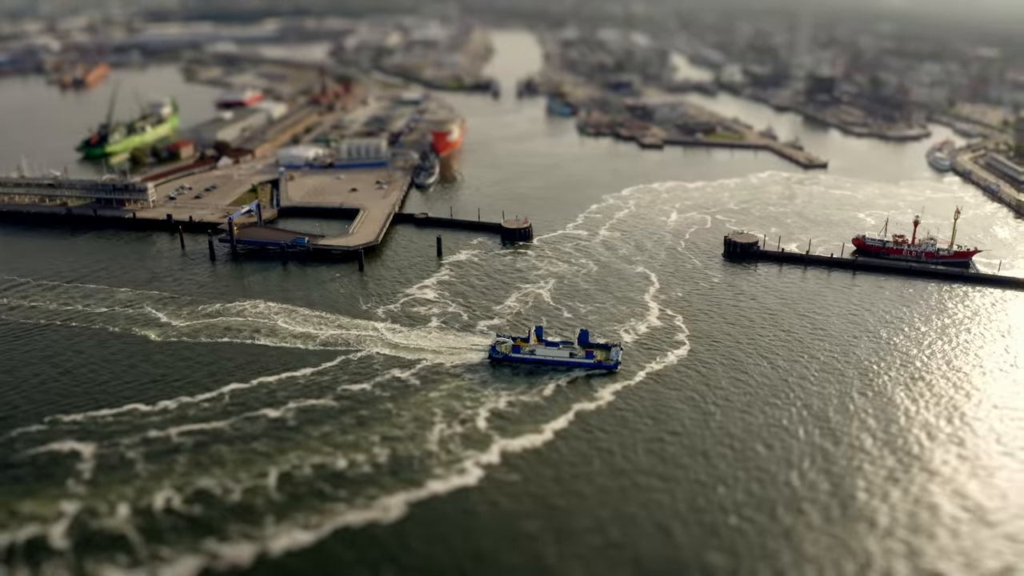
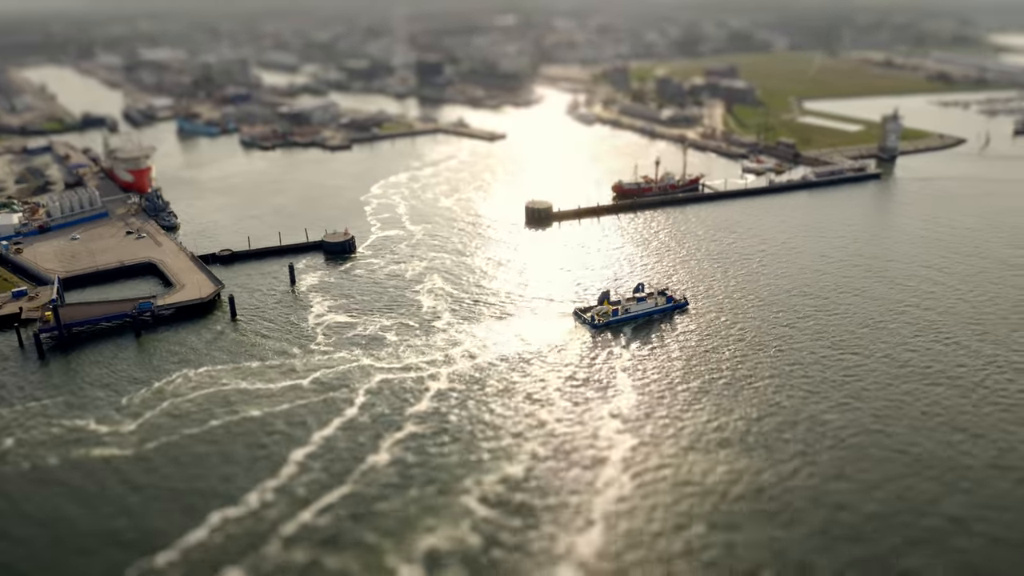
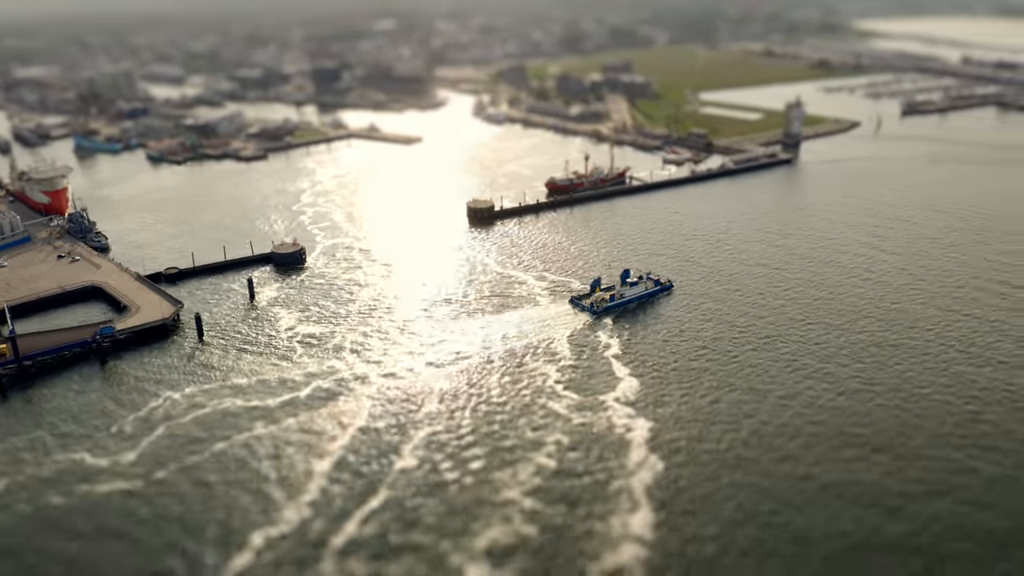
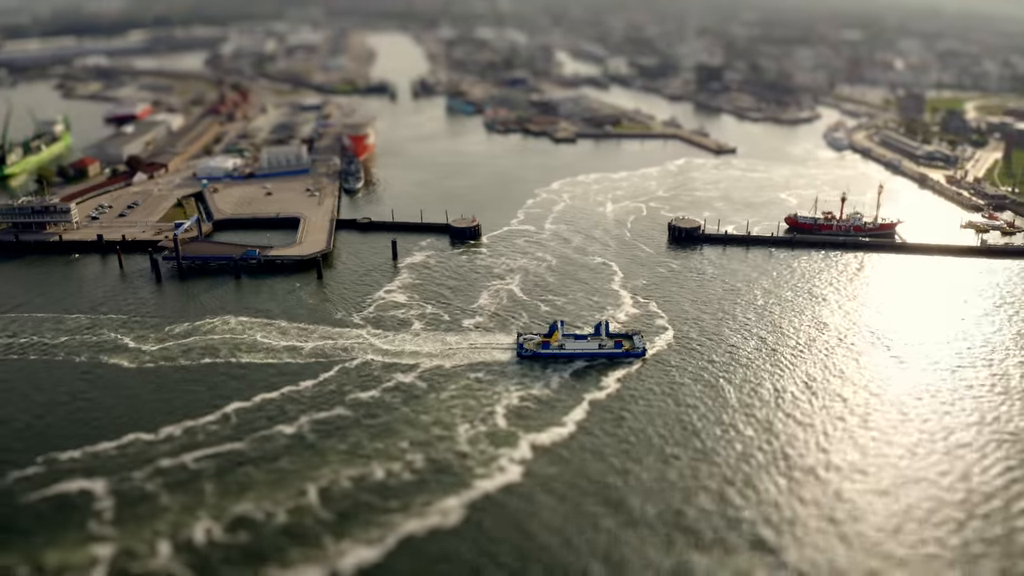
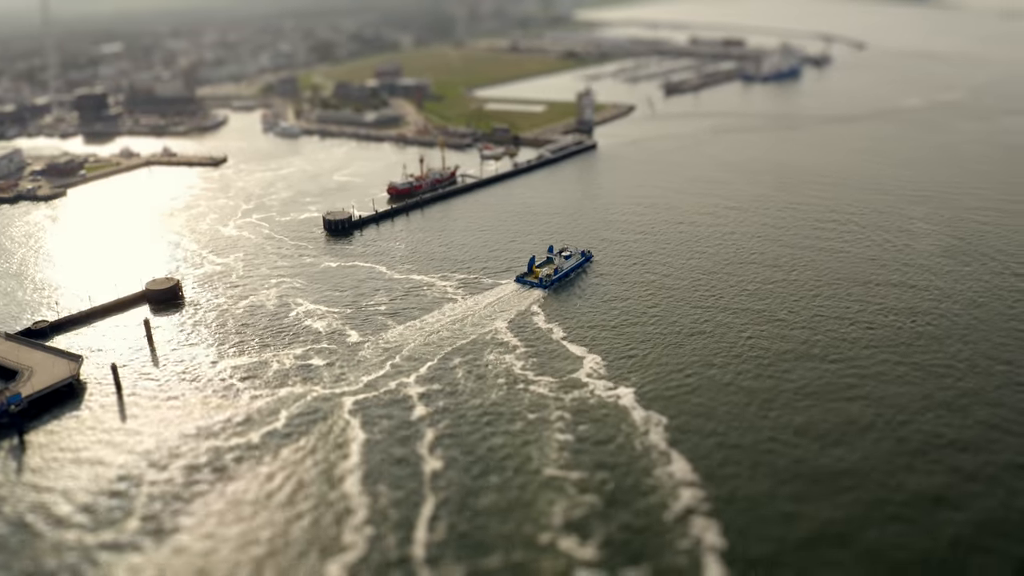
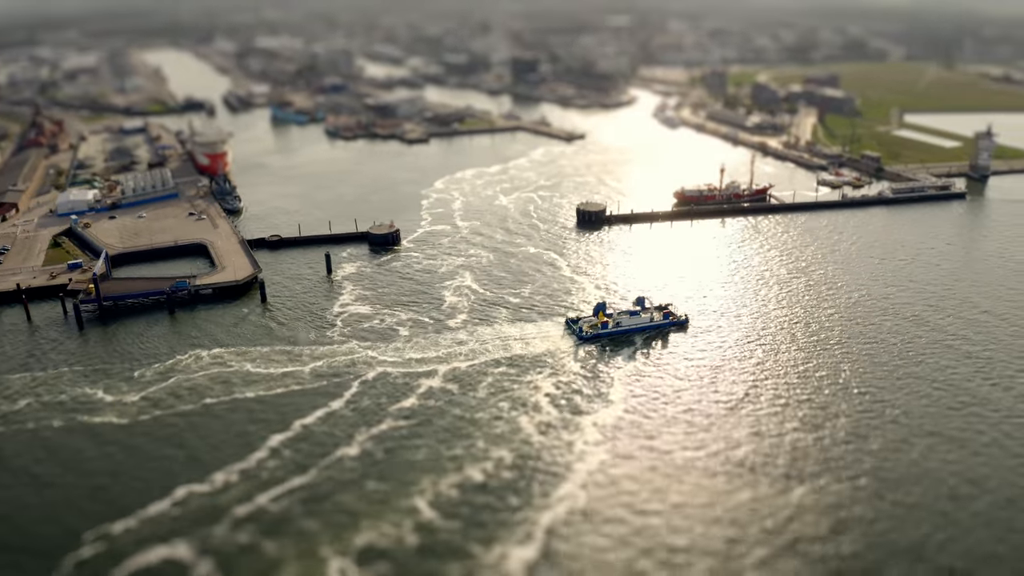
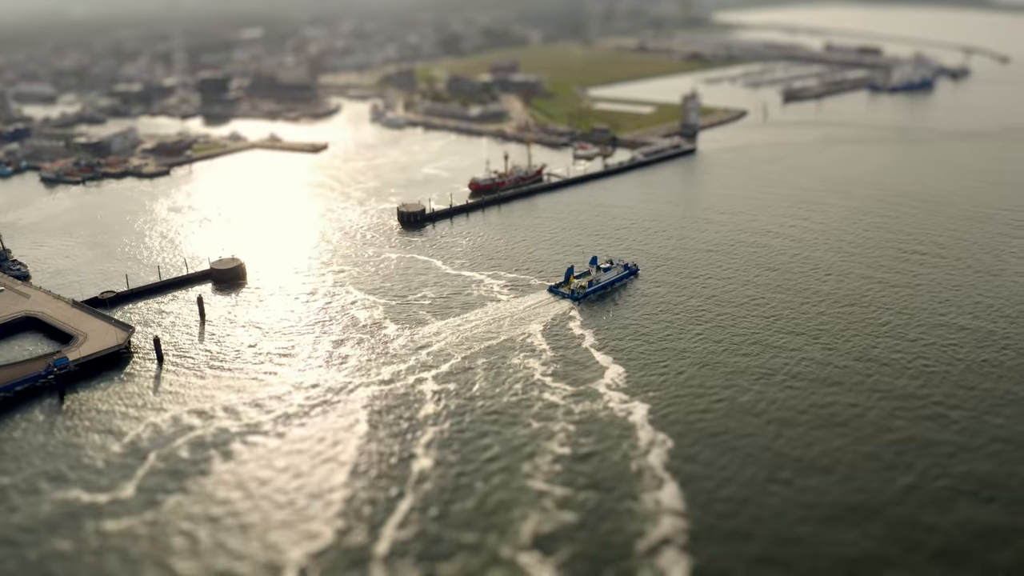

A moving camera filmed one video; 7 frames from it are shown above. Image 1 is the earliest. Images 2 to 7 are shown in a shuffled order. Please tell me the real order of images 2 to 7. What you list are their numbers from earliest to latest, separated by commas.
4, 6, 2, 3, 7, 5
